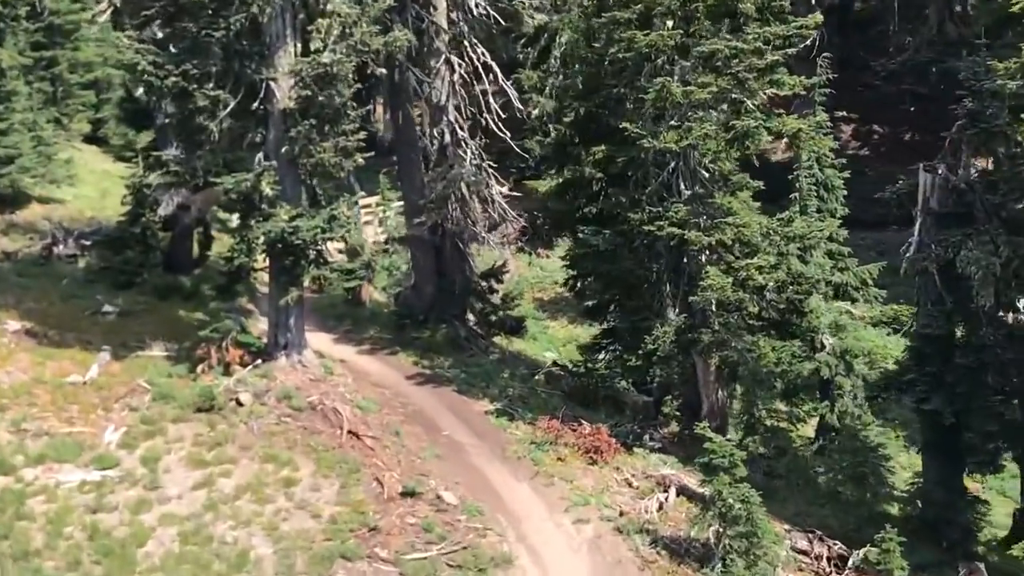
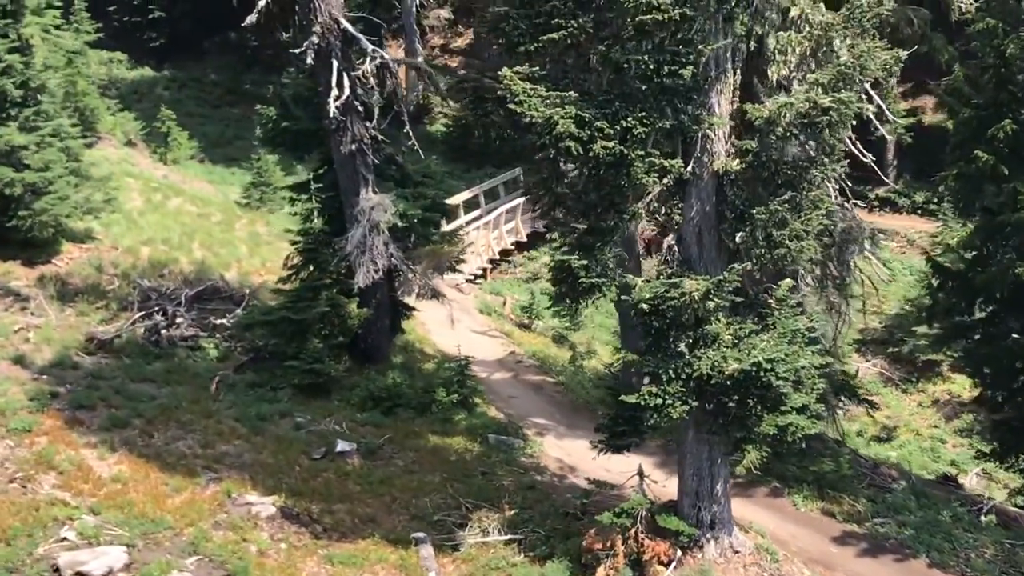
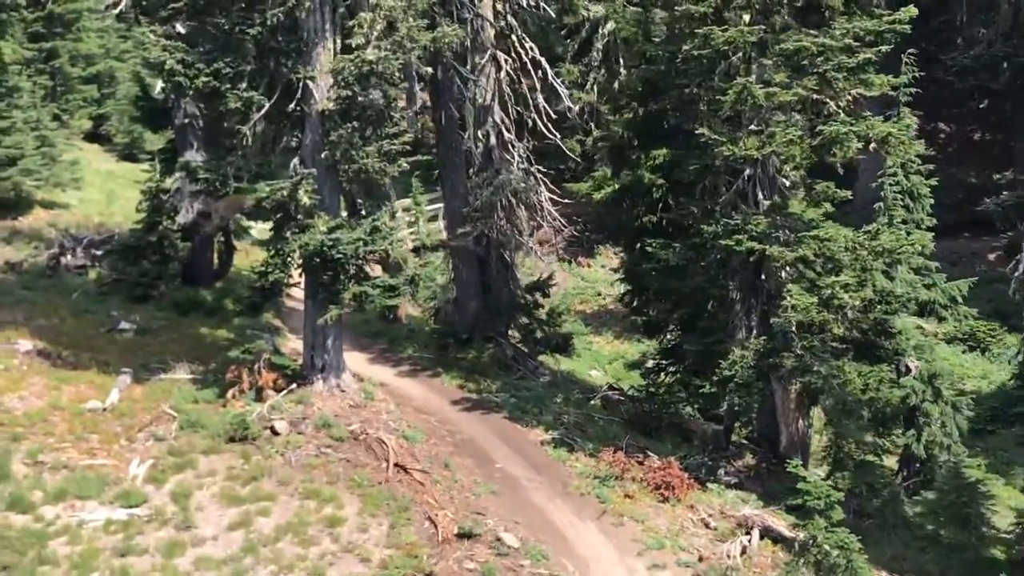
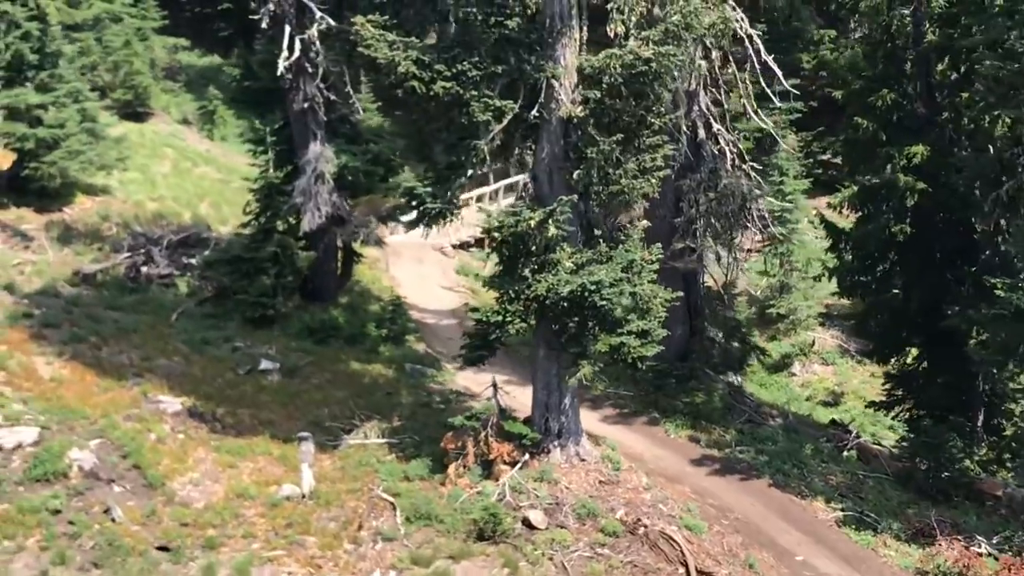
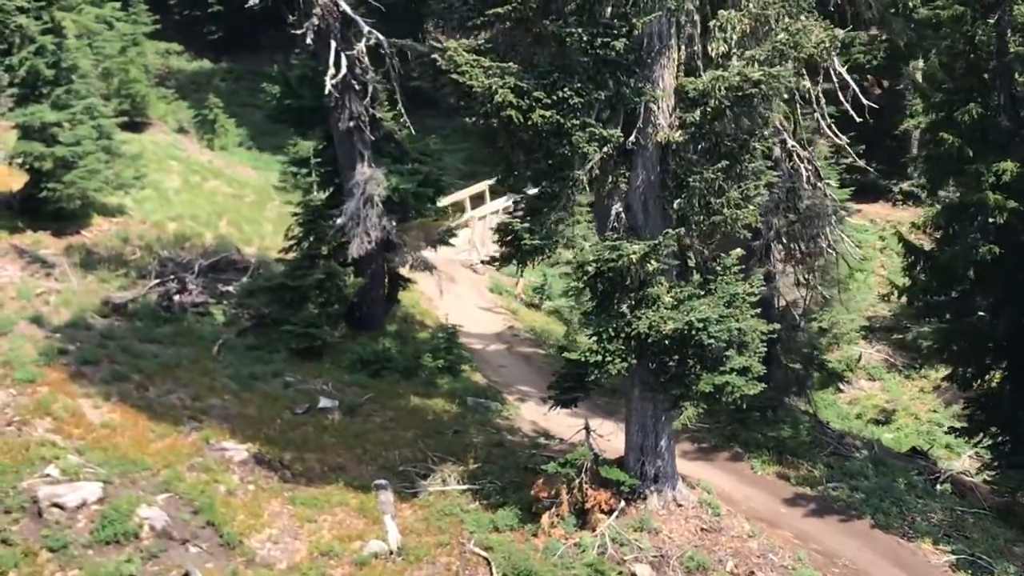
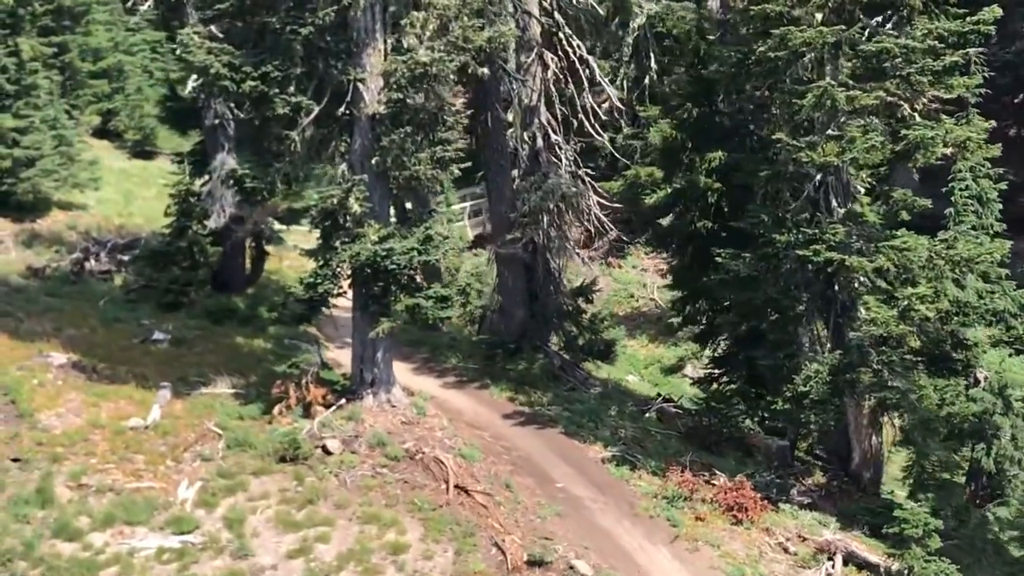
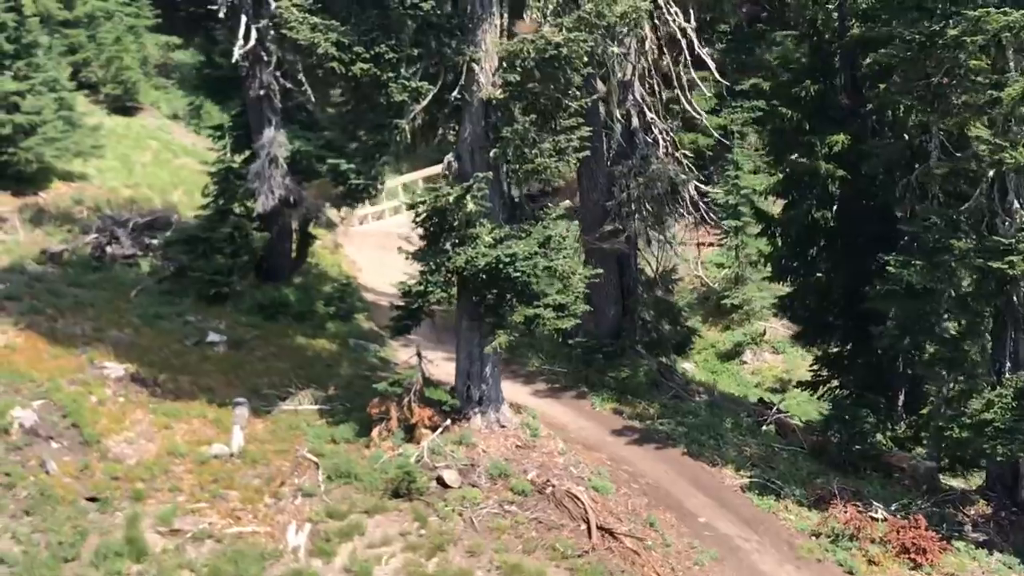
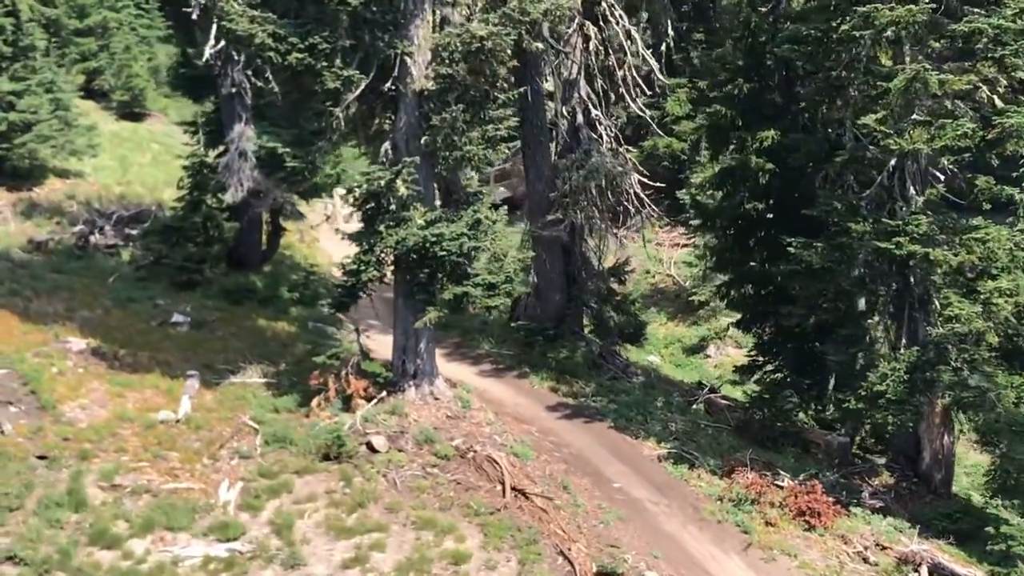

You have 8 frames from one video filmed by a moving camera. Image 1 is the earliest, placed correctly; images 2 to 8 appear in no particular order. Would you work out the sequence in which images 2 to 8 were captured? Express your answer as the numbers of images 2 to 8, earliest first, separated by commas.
3, 6, 8, 7, 4, 5, 2
